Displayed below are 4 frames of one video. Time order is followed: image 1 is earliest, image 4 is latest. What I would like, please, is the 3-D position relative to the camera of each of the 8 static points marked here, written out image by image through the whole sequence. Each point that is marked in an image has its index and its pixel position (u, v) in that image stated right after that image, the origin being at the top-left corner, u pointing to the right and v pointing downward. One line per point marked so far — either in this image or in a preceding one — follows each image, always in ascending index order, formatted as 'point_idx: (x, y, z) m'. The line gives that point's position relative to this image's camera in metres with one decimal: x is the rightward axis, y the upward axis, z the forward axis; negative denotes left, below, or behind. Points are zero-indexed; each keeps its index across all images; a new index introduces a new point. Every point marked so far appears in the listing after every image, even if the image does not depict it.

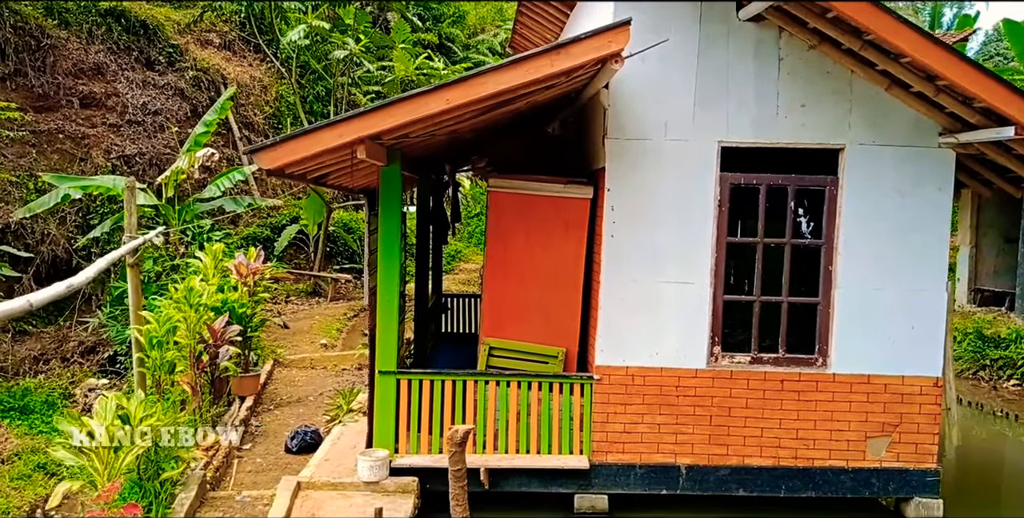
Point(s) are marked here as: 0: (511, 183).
0: (0.0, +0.5, +4.9) m
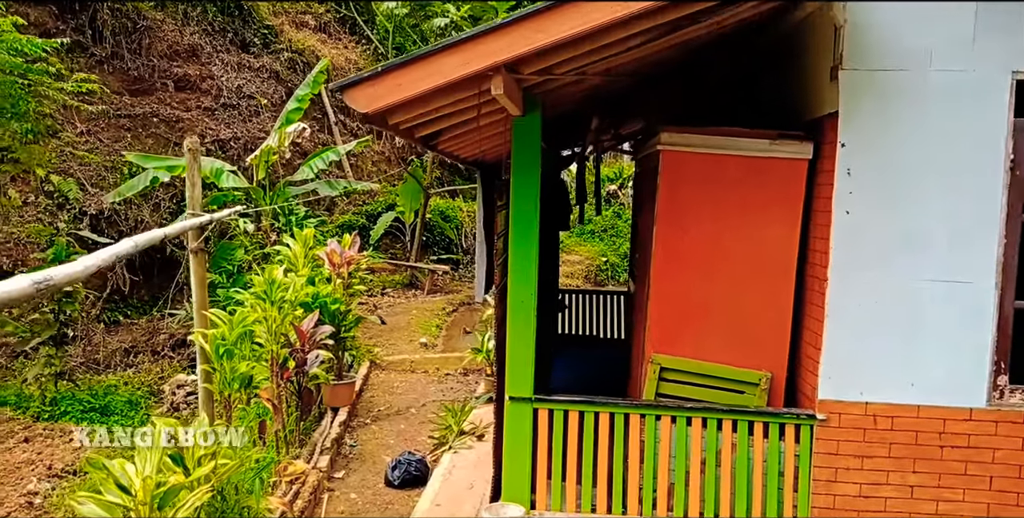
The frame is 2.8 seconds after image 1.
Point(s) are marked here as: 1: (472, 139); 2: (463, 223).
0: (+0.8, +0.6, +3.5) m
1: (-0.2, +0.7, +4.3) m
2: (-1.0, +0.7, +14.8) m
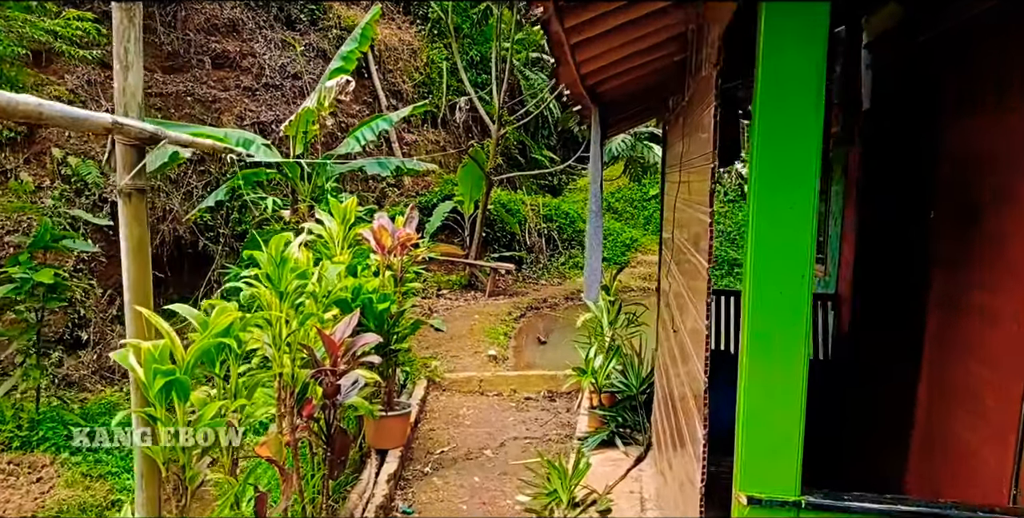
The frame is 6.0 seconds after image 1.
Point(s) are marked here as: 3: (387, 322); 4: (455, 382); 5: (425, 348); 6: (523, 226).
0: (+1.4, +0.7, +1.6) m
1: (+0.4, +0.8, +2.5) m
2: (+0.3, +0.7, +13.0) m
3: (-0.7, -0.3, +4.2) m
4: (-0.5, -1.0, +6.1) m
5: (-0.9, -0.9, +7.5) m
6: (+0.2, +0.6, +12.7) m
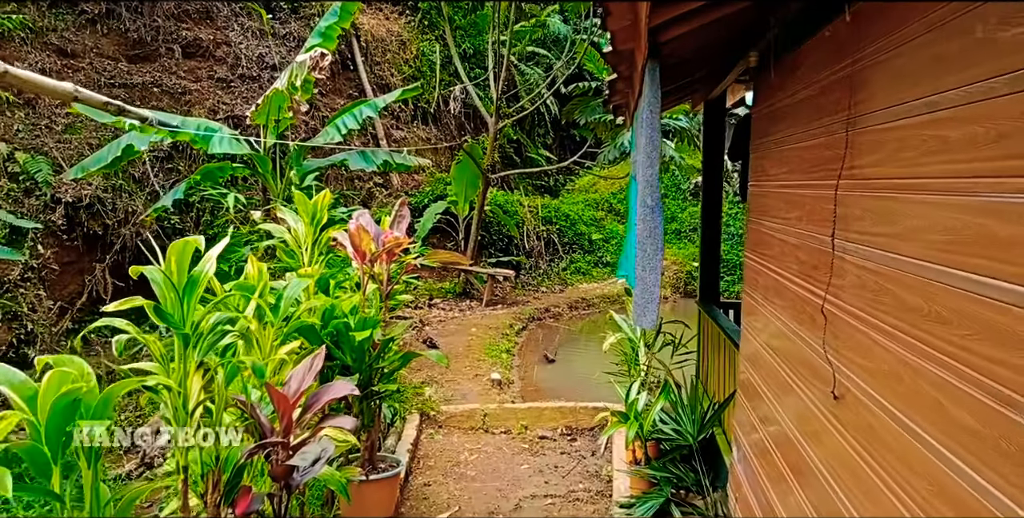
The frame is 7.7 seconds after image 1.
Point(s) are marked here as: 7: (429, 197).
0: (+1.5, +0.6, +0.5) m
1: (+0.5, +0.8, +1.4) m
2: (+0.2, +0.6, +12.0) m
3: (-0.6, -0.4, +3.2) m
4: (-0.4, -1.1, +5.0) m
5: (-0.8, -1.0, +6.4) m
6: (+0.2, +0.5, +11.6) m
7: (-1.2, +0.9, +10.6) m
